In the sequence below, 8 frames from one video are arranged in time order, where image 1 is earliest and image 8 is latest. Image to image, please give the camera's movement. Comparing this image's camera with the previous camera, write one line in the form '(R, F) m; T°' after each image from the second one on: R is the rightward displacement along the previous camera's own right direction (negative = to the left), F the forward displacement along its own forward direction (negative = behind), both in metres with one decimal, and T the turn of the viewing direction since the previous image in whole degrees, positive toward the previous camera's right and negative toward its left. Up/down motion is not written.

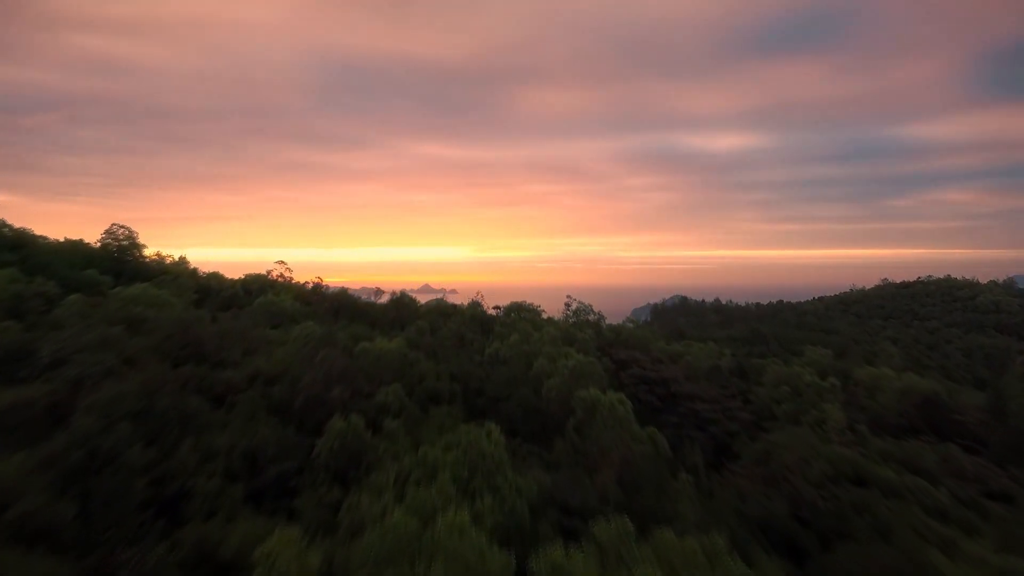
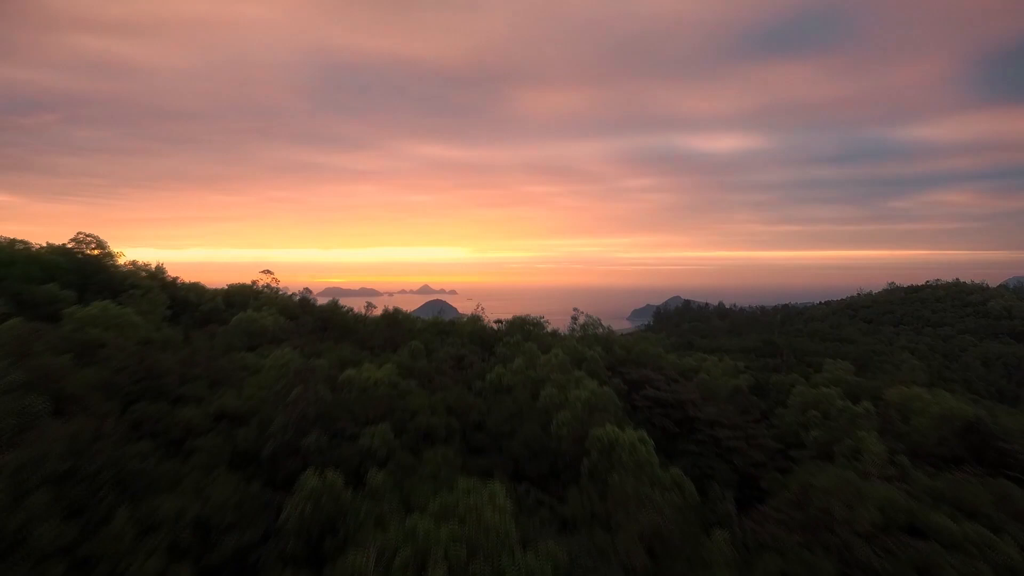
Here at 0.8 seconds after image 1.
(0.0, +0.8) m; 0°
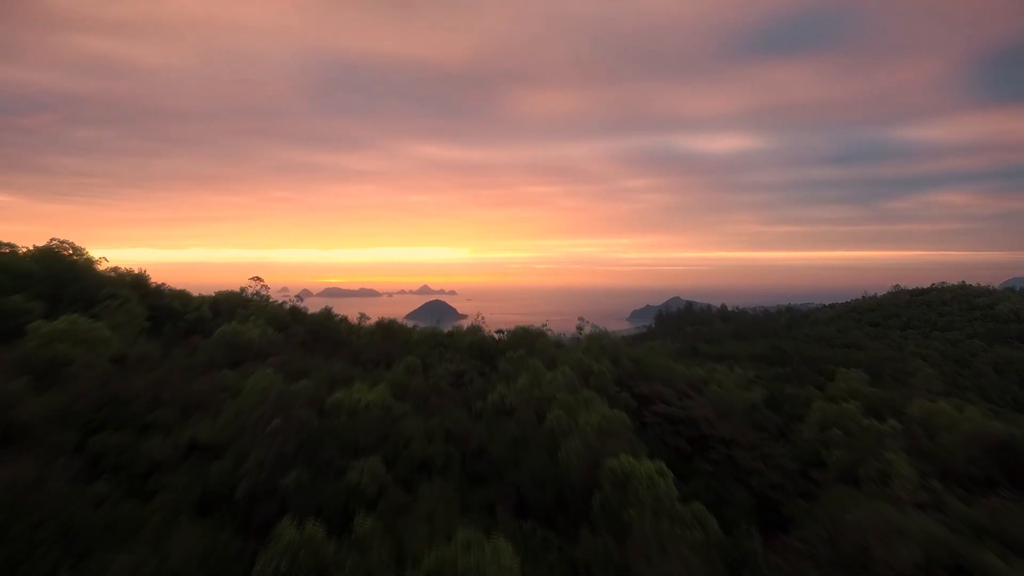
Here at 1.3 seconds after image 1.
(0.0, +0.5) m; 0°
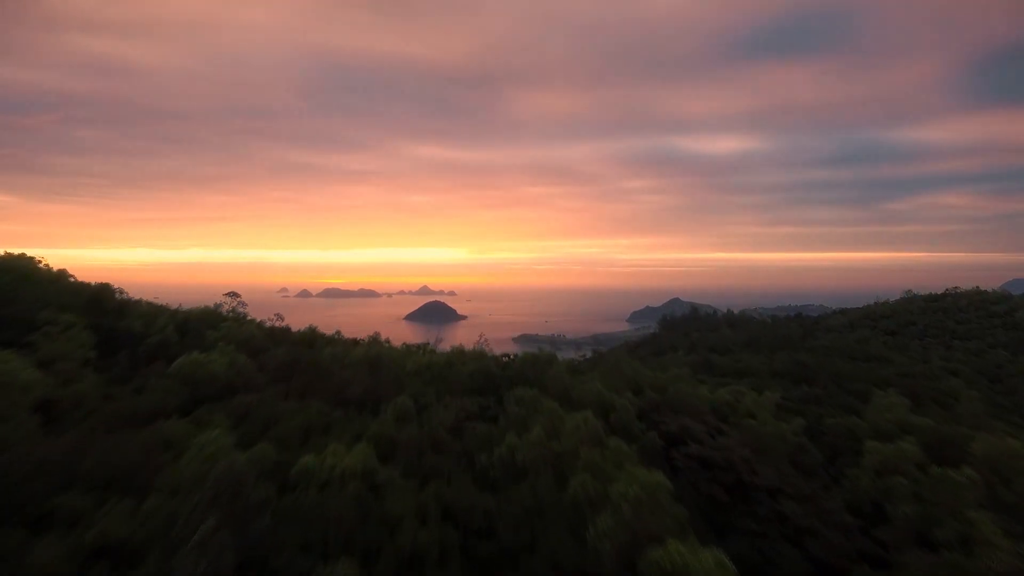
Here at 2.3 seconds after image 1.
(-0.1, +1.1) m; 0°
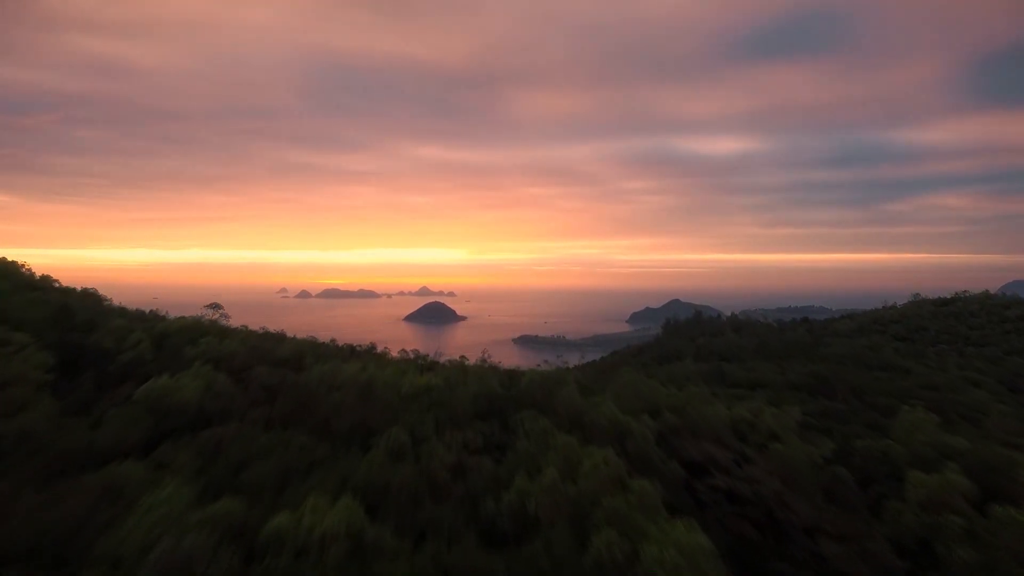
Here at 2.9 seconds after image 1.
(-0.1, +0.7) m; 0°
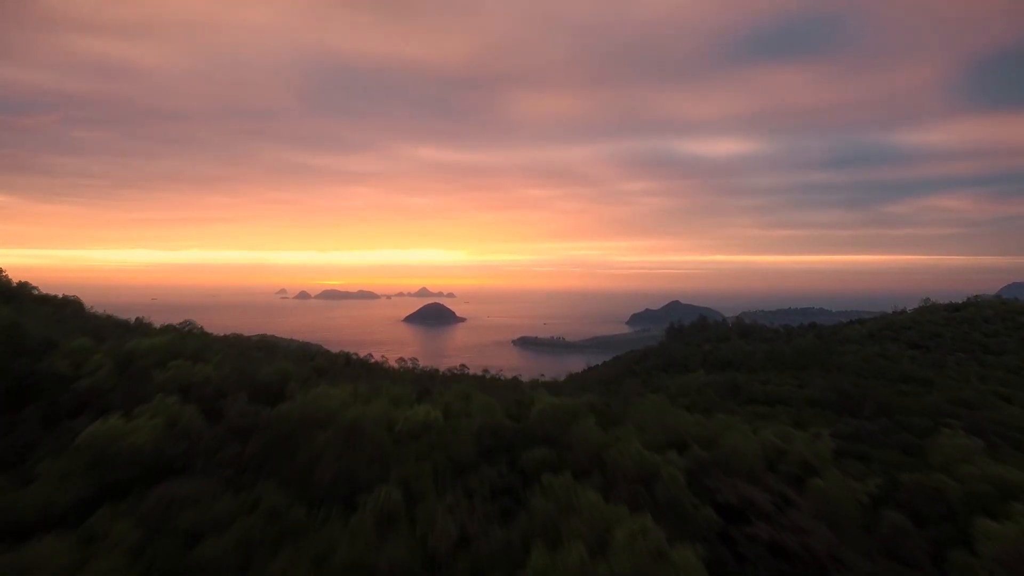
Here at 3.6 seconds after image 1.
(-0.1, +0.9) m; 0°
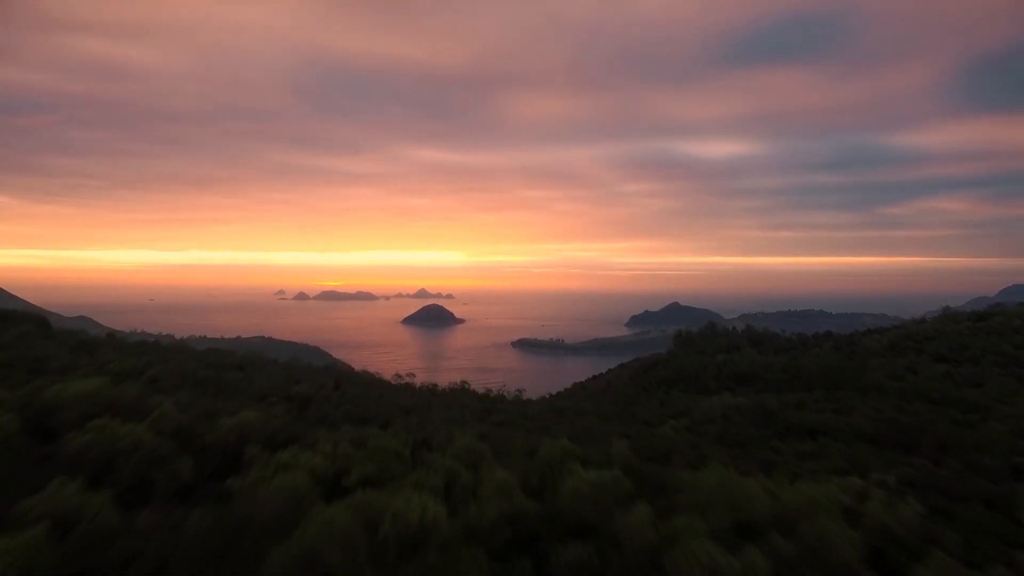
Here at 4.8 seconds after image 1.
(-0.2, +1.6) m; 0°
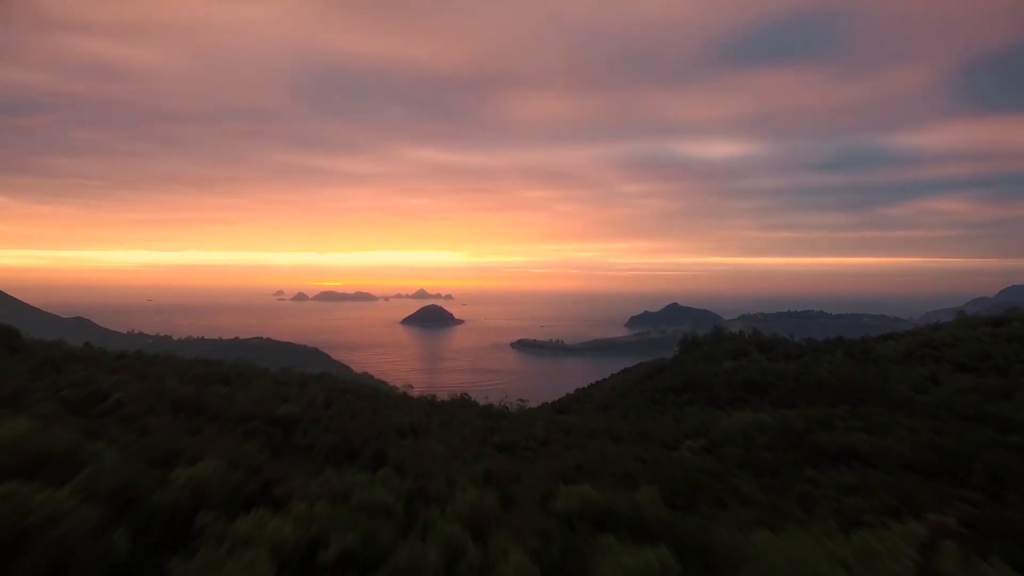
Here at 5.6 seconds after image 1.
(-0.1, +1.1) m; 0°
